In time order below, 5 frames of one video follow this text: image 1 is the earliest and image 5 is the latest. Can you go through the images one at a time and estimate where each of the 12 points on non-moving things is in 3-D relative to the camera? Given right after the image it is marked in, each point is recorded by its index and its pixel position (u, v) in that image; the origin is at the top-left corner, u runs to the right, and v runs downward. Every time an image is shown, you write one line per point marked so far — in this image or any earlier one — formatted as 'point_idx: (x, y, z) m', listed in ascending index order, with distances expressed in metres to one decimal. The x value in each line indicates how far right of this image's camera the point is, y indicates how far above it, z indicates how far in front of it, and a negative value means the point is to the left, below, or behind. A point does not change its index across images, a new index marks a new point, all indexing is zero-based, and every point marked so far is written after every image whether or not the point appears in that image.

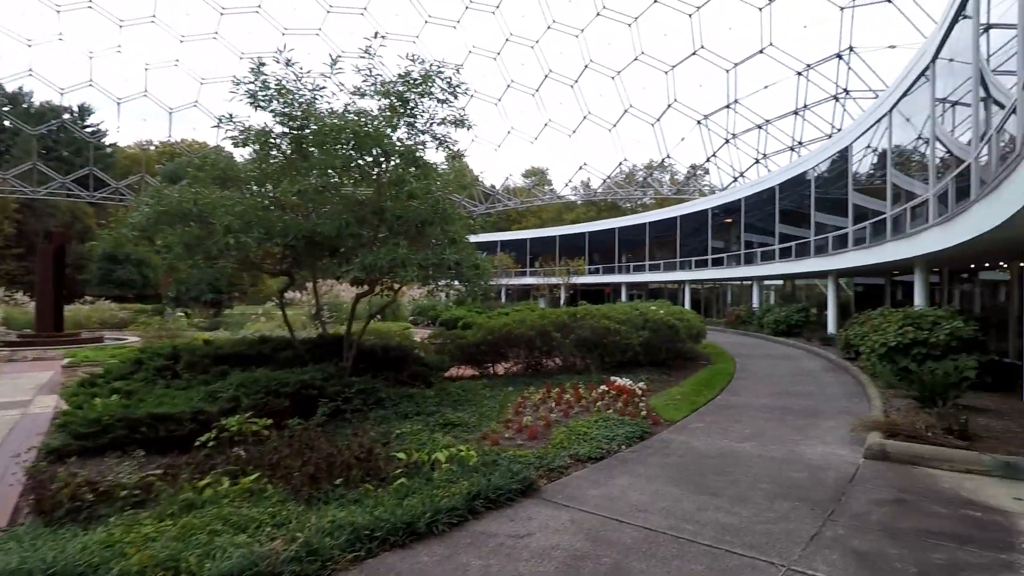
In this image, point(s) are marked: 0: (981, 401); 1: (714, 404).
0: (+5.8, -1.4, +7.3) m
1: (+3.0, -1.7, +8.6) m
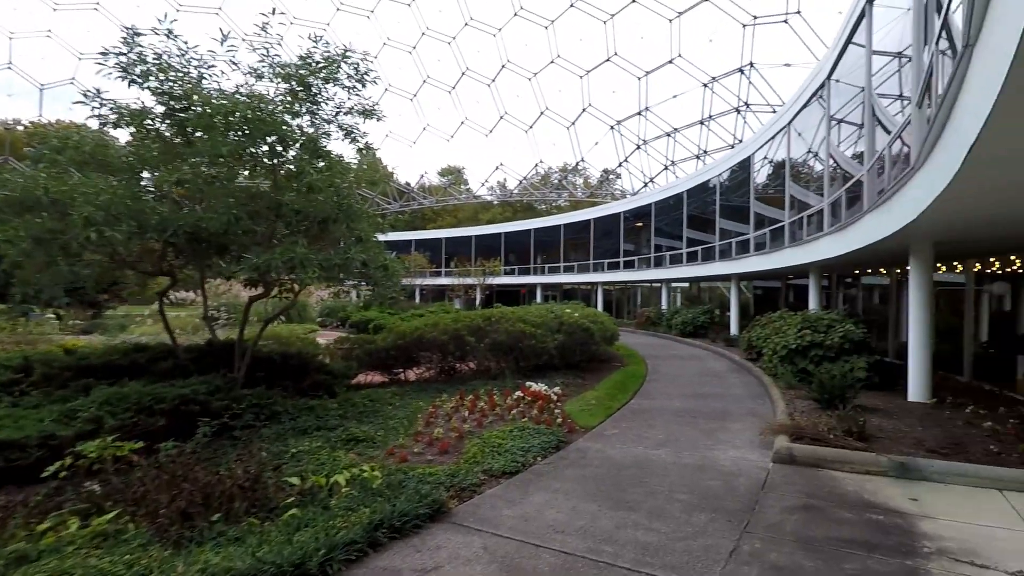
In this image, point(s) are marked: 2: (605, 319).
0: (+4.7, -1.5, +7.6) m
1: (+1.7, -1.8, +8.6) m
2: (+2.2, -0.8, +13.7) m
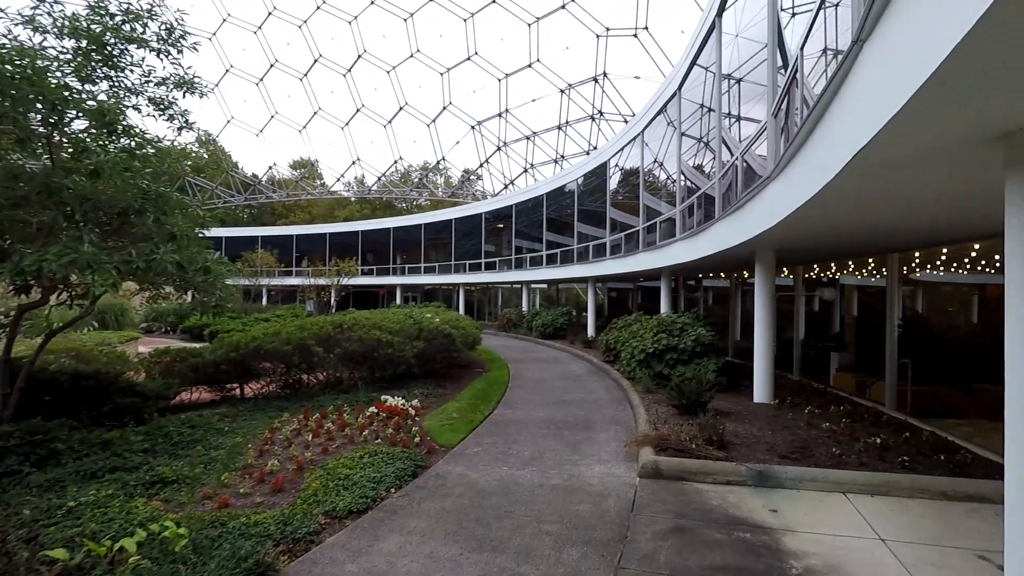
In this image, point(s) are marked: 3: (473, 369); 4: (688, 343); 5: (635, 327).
0: (+2.9, -1.5, +7.9) m
1: (-0.3, -1.8, +8.1) m
2: (-1.0, -0.8, +13.2) m
3: (-0.9, -1.8, +13.1) m
4: (+2.9, -0.9, +9.6) m
5: (+2.5, -0.8, +11.8) m
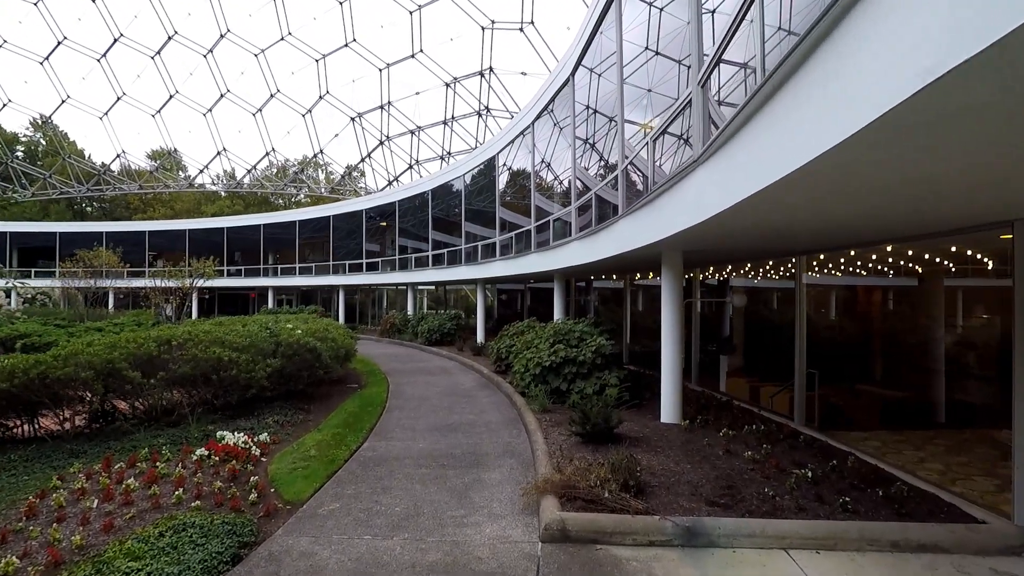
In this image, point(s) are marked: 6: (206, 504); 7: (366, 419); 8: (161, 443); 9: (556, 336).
0: (+1.4, -1.6, +6.9) m
1: (-1.7, -1.9, +6.6) m
2: (-3.4, -0.9, +11.5) m
3: (-3.2, -1.9, +11.4) m
4: (+1.1, -1.0, +8.6) m
5: (+0.3, -0.9, +10.8) m
6: (-2.7, -1.9, +5.1) m
7: (-2.1, -1.9, +8.6) m
8: (-4.1, -1.8, +6.9) m
9: (+0.7, -0.8, +9.3) m
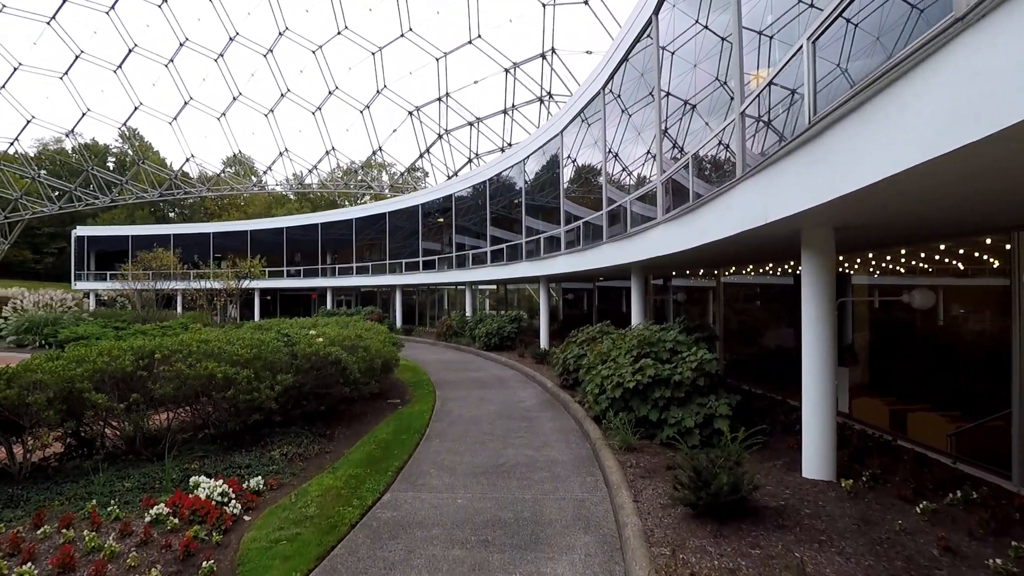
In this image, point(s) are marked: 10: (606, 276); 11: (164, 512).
0: (+2.0, -1.6, +4.7) m
1: (-1.1, -1.9, +4.7) m
2: (-2.3, -0.9, +9.7) m
3: (-2.1, -1.9, +9.6) m
4: (+1.9, -0.9, +6.4) m
5: (+1.3, -0.8, +8.6) m
6: (-2.2, -1.8, +3.4) m
7: (-1.3, -1.9, +6.8) m
8: (-3.5, -1.8, +5.3) m
9: (+1.6, -0.7, +7.2) m
10: (+2.8, +0.3, +17.5) m
11: (-2.7, -1.8, +4.5) m
